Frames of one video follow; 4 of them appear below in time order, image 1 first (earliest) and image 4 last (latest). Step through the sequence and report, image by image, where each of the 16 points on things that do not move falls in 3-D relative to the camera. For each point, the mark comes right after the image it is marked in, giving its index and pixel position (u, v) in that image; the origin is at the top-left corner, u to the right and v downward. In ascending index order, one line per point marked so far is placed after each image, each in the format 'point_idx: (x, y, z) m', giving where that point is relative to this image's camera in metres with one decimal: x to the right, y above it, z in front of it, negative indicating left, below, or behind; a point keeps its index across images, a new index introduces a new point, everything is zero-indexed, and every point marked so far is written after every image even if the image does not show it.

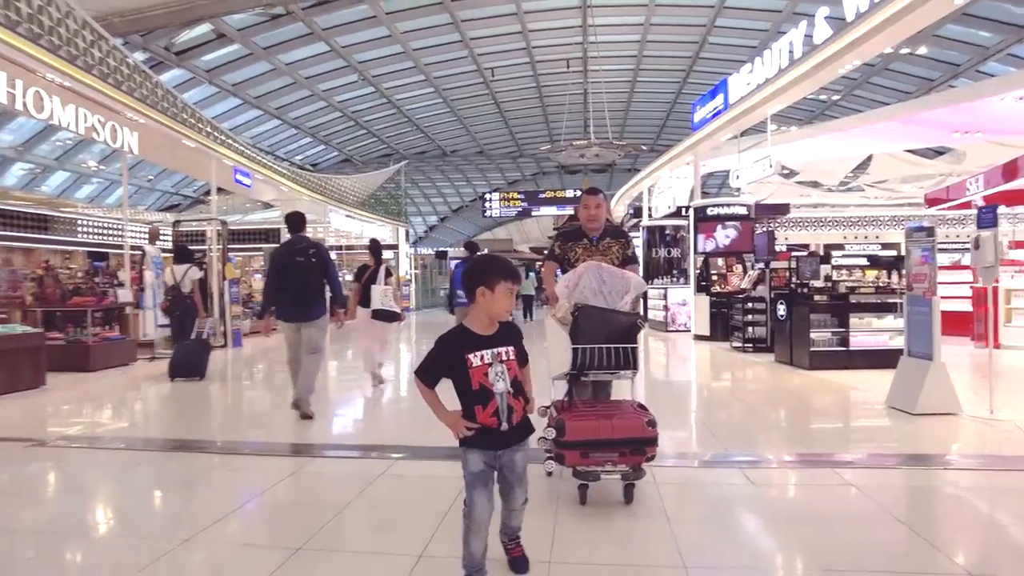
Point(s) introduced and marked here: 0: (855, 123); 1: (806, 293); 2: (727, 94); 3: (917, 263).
0: (+4.8, +2.3, +9.8) m
1: (+2.9, 0.0, +7.0) m
2: (+2.5, +2.3, +8.3) m
3: (+2.9, +0.2, +5.3) m
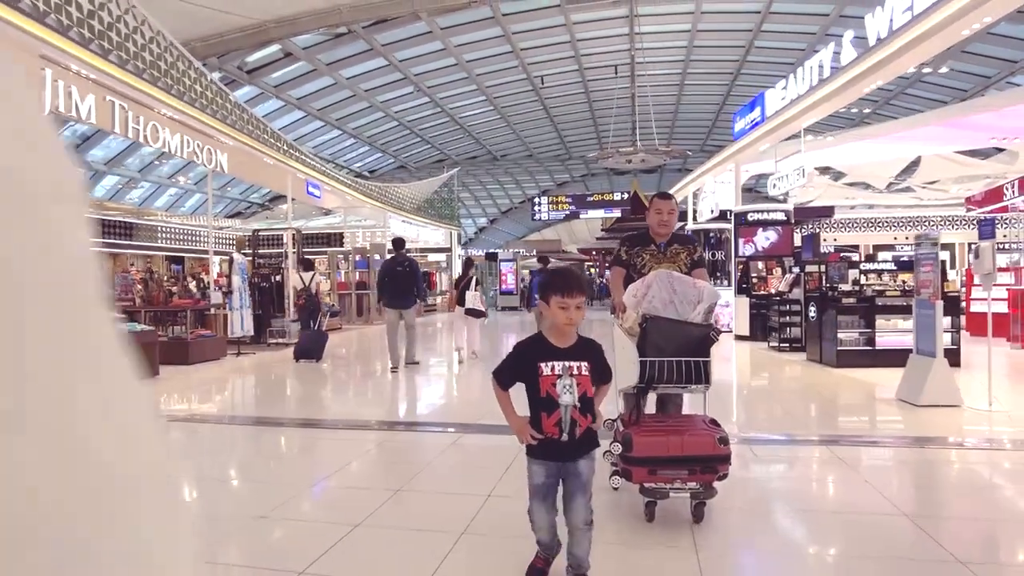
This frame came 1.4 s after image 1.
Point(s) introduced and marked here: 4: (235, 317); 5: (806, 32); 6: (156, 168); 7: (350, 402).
0: (+5.5, +2.3, +10.1) m
1: (+3.4, -0.1, +7.5) m
2: (+3.1, +2.2, +8.8) m
3: (+3.3, +0.2, +5.7) m
4: (-3.6, -0.4, +9.4) m
5: (+6.8, +5.9, +16.4) m
6: (-9.8, +3.3, +19.5) m
7: (-1.4, -1.0, +6.2) m
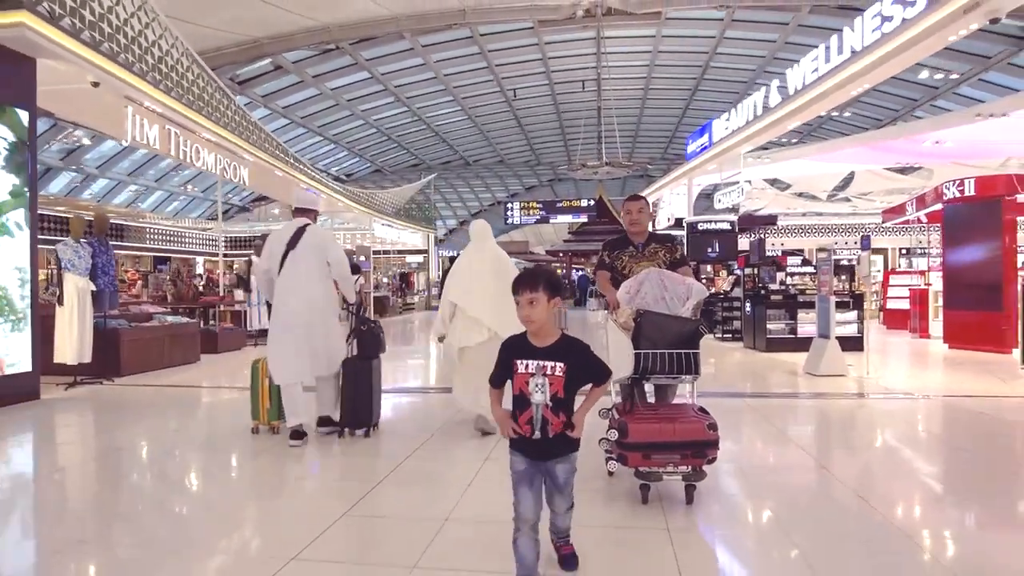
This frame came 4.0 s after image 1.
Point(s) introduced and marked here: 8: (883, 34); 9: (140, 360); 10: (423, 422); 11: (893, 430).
0: (+5.2, +2.3, +11.7) m
1: (+3.2, -0.1, +8.9) m
2: (+2.9, +2.2, +10.2) m
3: (+3.2, +0.2, +7.2) m
4: (-3.8, -0.4, +10.5) m
5: (+6.2, +5.9, +18.1) m
6: (-10.5, +3.4, +20.3) m
7: (-1.5, -1.0, +7.4) m
8: (+2.9, +2.0, +5.6) m
9: (-3.7, -0.7, +7.0) m
10: (-0.7, -1.0, +5.4) m
11: (+2.9, -1.1, +5.5) m
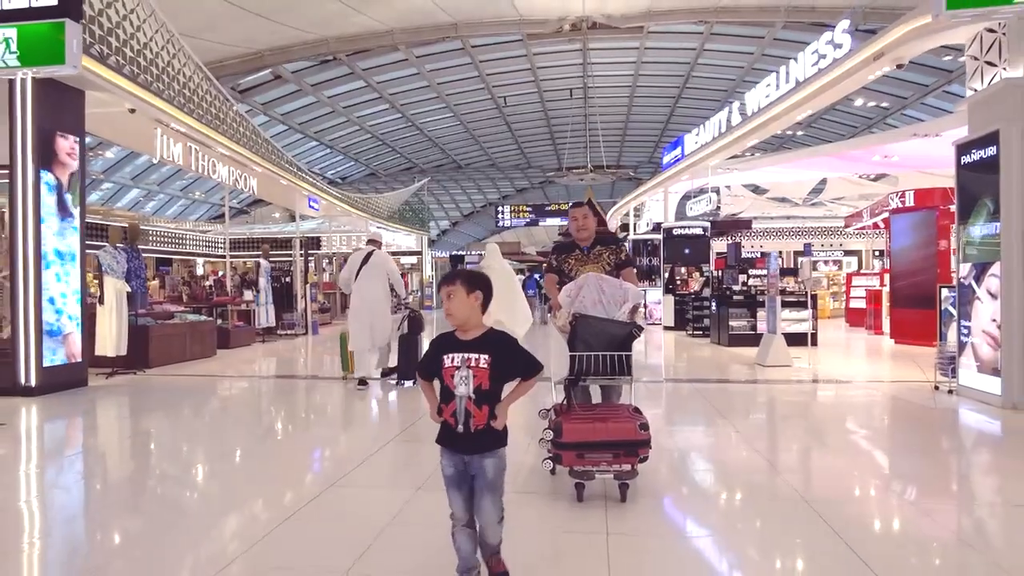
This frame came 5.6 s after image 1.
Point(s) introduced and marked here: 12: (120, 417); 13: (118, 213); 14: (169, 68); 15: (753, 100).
0: (+5.0, +2.3, +12.6) m
1: (+3.0, -0.1, +9.8) m
2: (+2.7, +2.2, +11.1) m
3: (+3.1, +0.1, +8.1) m
4: (-4.0, -0.4, +11.3) m
5: (+5.9, +5.9, +18.9) m
6: (-10.8, +3.4, +21.0) m
7: (-1.6, -1.0, +8.2) m
8: (+2.8, +2.0, +6.4) m
9: (-3.8, -0.7, +7.8) m
10: (-0.8, -1.0, +6.3) m
11: (+2.8, -1.1, +6.3) m
12: (-3.3, -1.1, +5.9) m
13: (-9.1, +1.7, +16.3) m
14: (-3.4, +2.2, +7.0) m
15: (+2.8, +2.2, +8.2) m
